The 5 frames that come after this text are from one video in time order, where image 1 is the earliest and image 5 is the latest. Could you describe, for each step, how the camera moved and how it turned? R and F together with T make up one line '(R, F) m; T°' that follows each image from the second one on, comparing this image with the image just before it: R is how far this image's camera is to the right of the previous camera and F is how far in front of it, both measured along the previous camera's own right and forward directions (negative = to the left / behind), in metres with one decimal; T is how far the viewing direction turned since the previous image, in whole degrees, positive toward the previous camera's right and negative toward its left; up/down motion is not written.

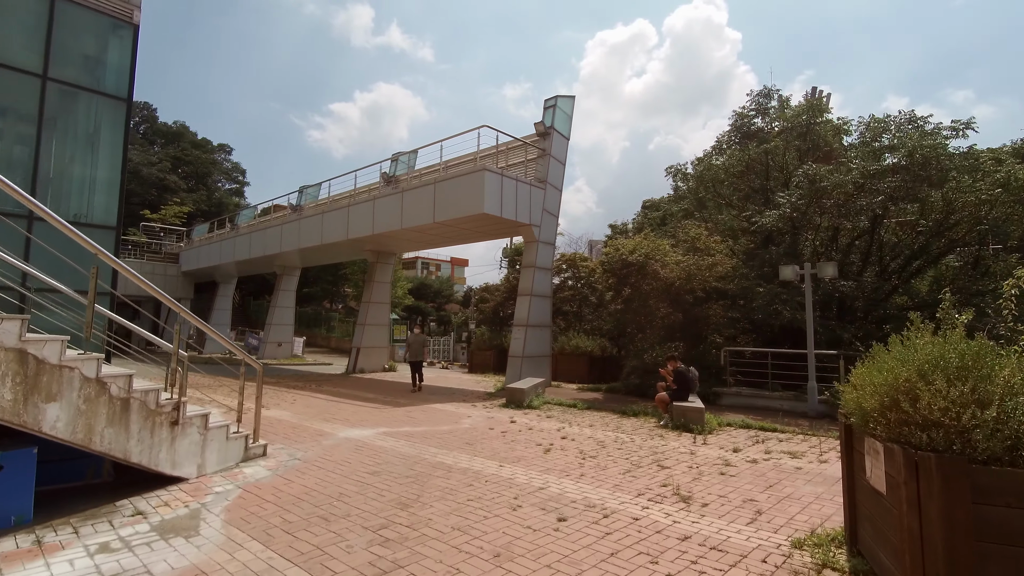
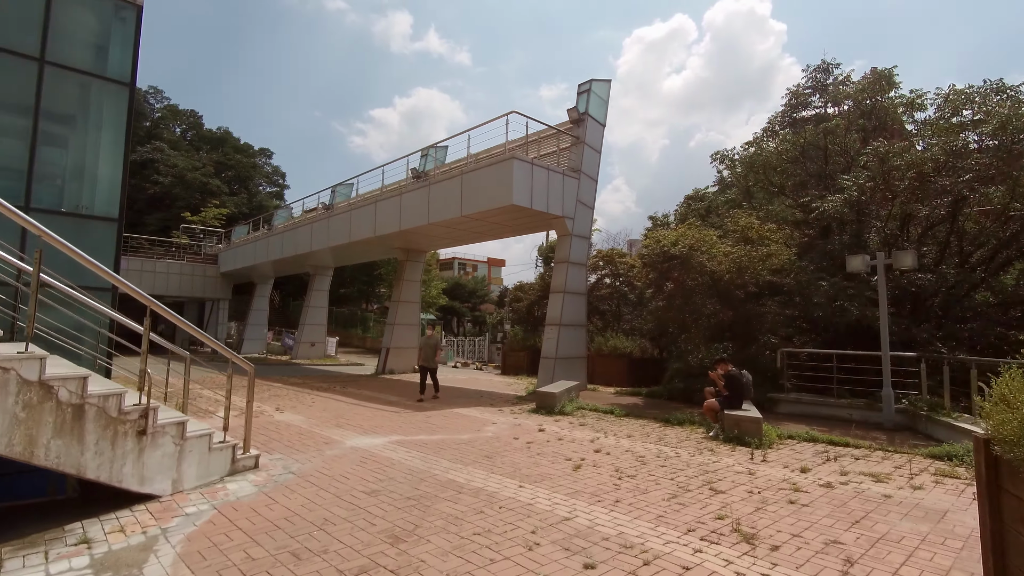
(+0.2, +0.9) m; -4°
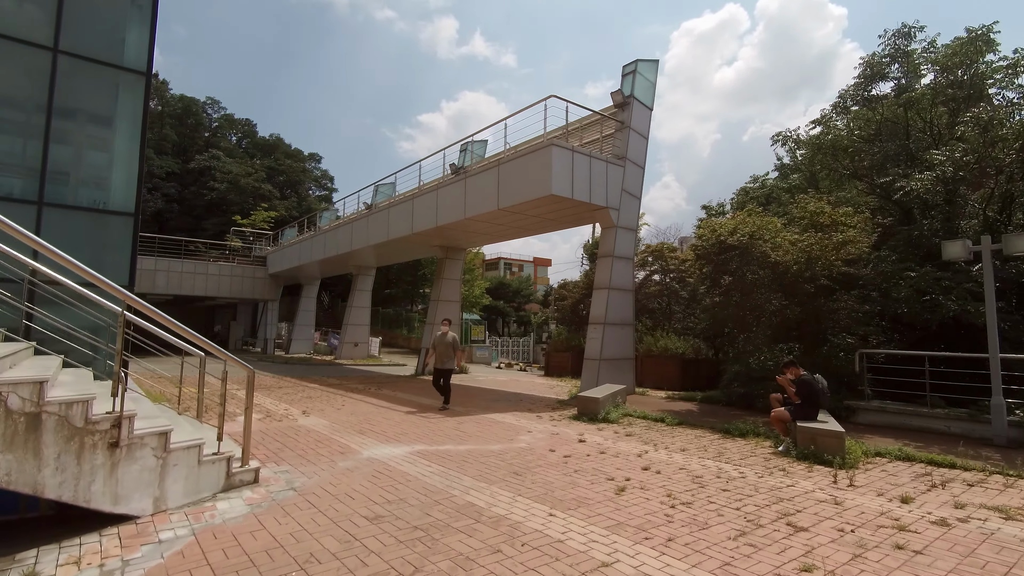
(+0.2, +0.8) m; -5°
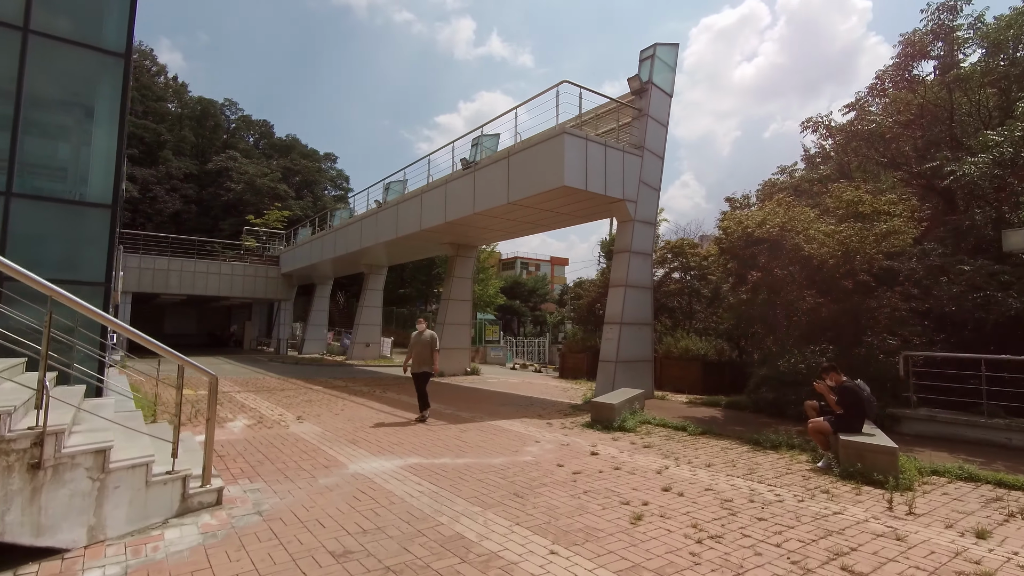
(+0.2, +0.7) m; -2°
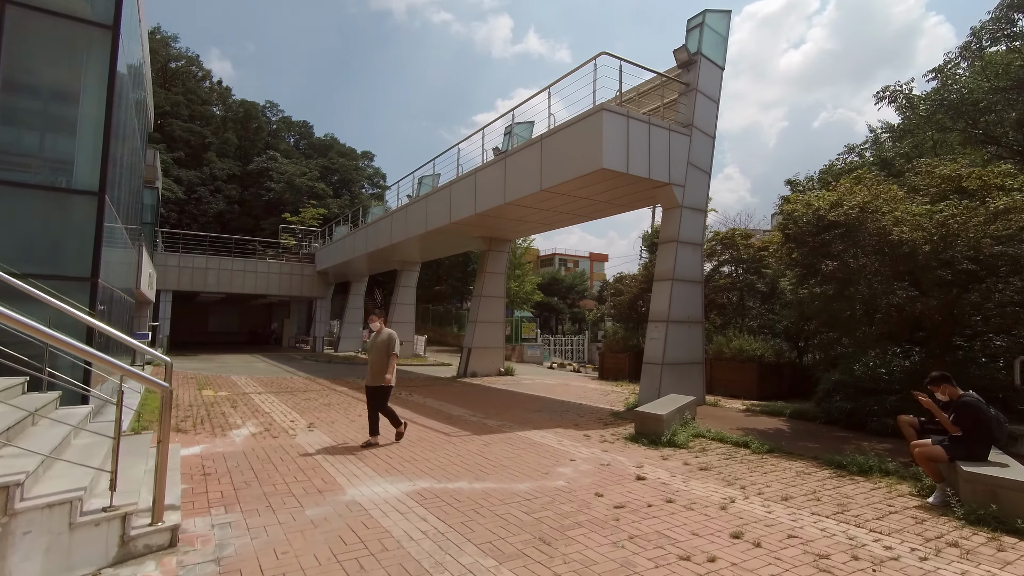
(+0.1, +1.0) m; -4°
